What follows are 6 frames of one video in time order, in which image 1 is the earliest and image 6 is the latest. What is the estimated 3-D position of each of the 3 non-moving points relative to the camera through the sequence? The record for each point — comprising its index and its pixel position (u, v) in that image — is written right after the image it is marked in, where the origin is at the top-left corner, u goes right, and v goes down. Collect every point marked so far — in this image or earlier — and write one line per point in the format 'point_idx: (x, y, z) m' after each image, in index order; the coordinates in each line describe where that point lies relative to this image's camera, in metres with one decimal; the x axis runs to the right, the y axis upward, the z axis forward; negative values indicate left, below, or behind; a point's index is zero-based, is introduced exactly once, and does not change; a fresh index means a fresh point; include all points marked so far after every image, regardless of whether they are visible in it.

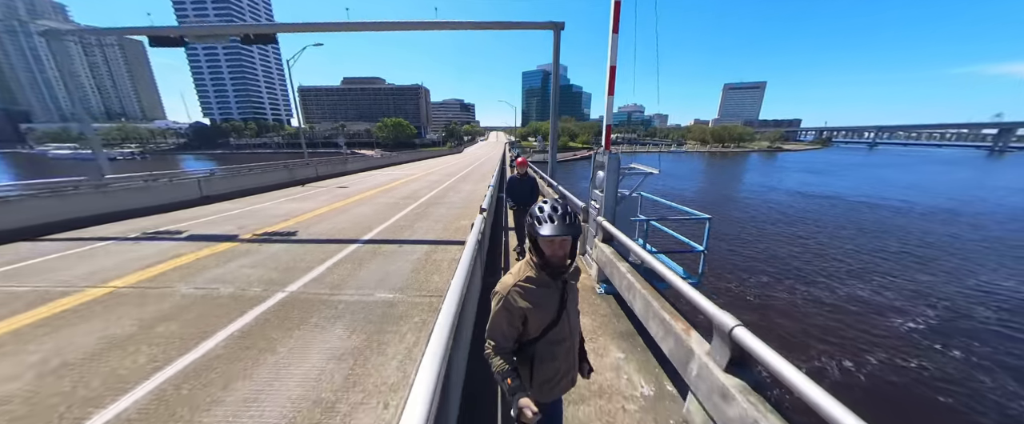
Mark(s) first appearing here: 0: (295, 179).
0: (-12.9, +2.0, +16.9) m
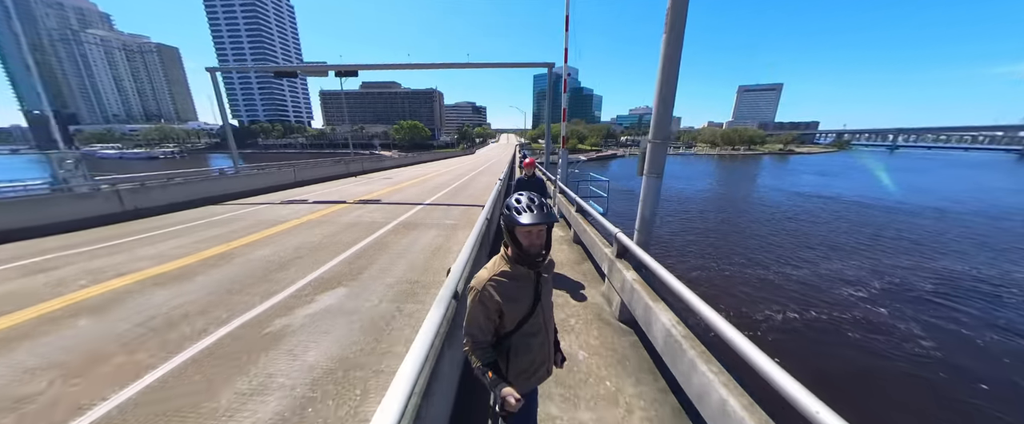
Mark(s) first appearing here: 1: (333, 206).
0: (-12.3, +2.2, +18.1) m
1: (-6.9, 0.0, +9.3) m
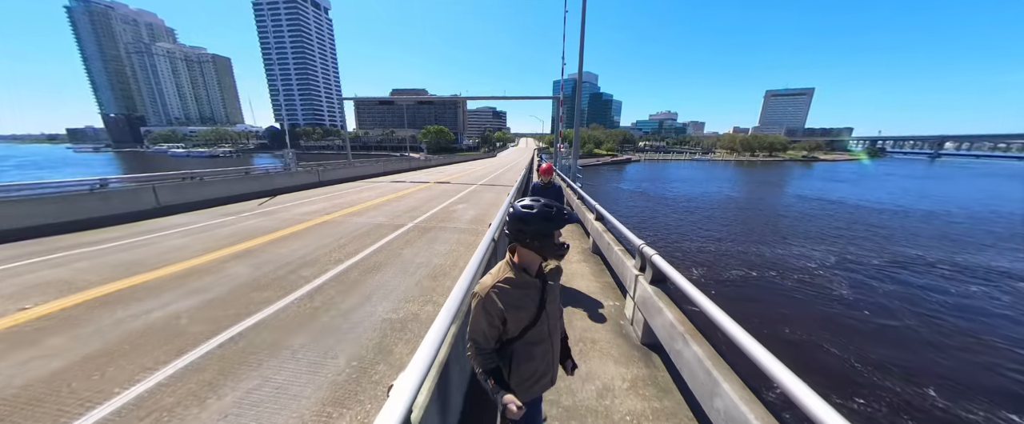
0: (-11.1, +2.5, +20.0) m
1: (-6.2, +0.3, +11.0) m
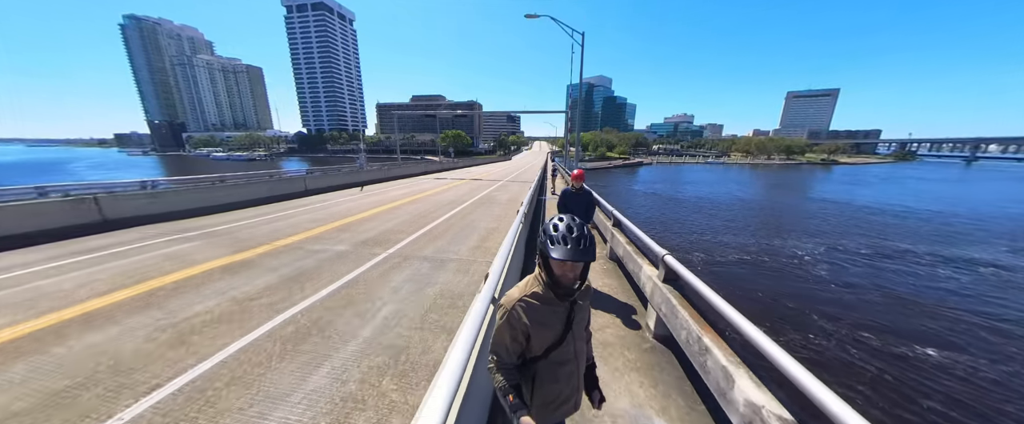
0: (-10.0, +2.5, +21.3) m
1: (-5.6, +0.4, +12.0) m
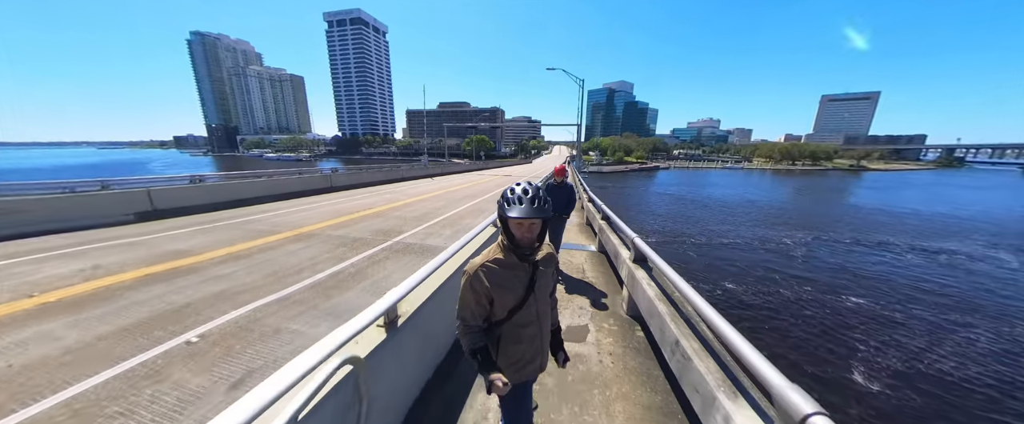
0: (-8.4, +2.7, +23.2) m
1: (-4.6, +0.7, +13.6) m
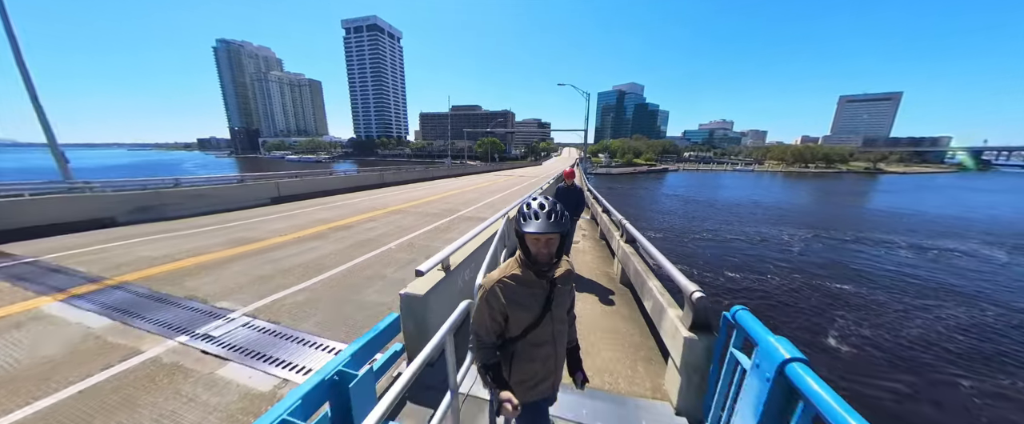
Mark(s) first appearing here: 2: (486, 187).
0: (-7.6, +2.8, +24.0) m
1: (-4.1, +0.7, +14.3) m
2: (-1.5, +1.5, +18.4) m
